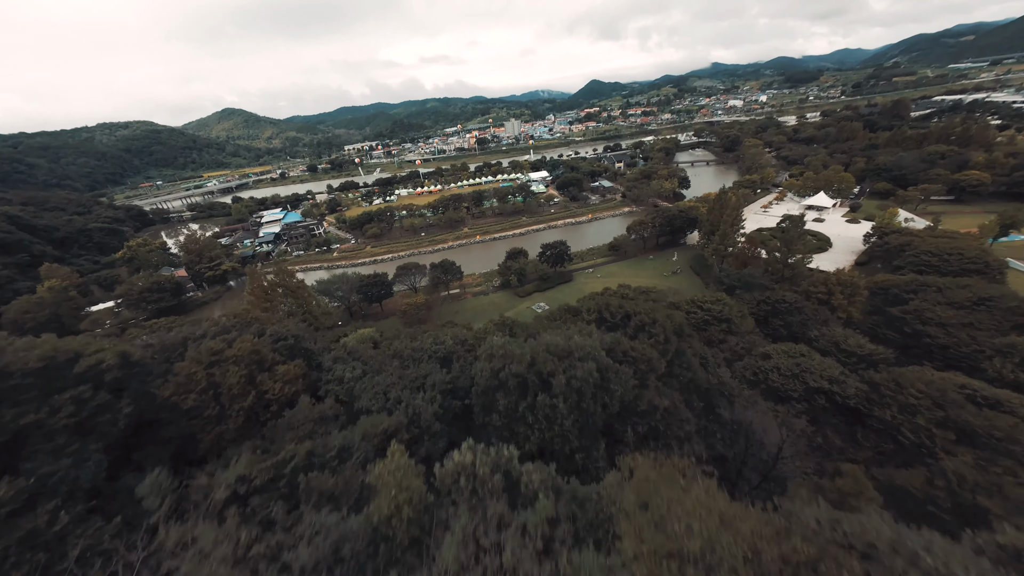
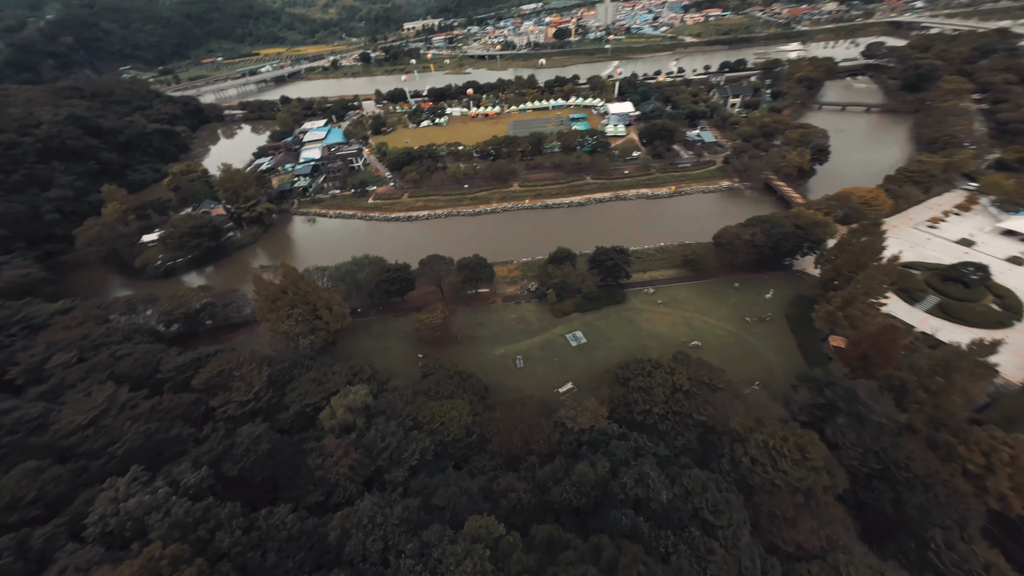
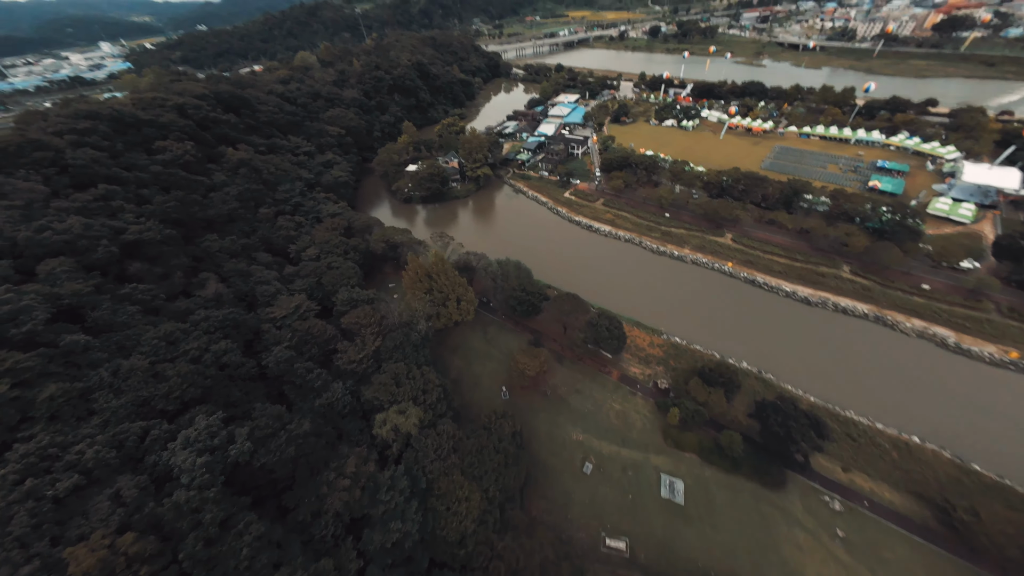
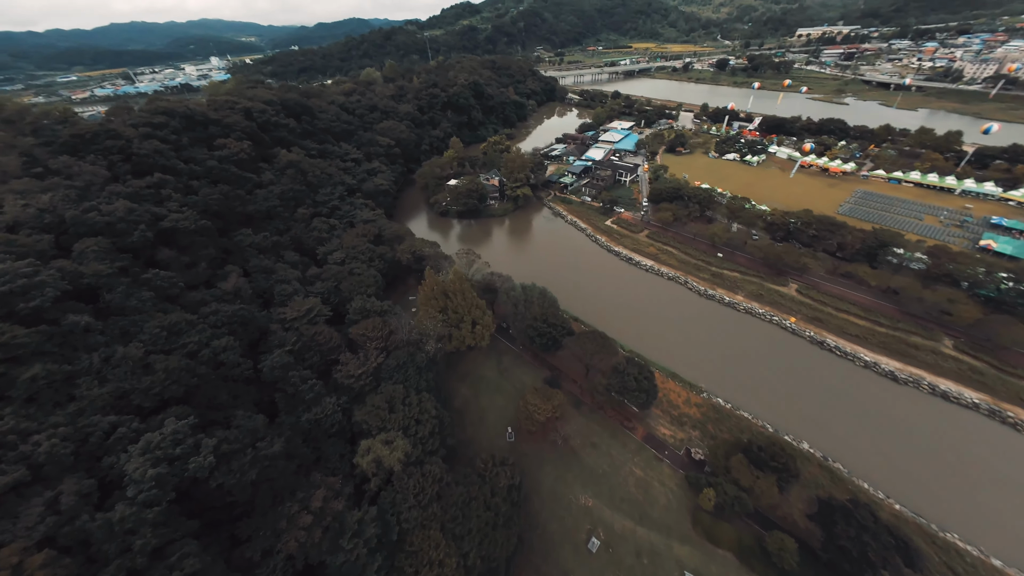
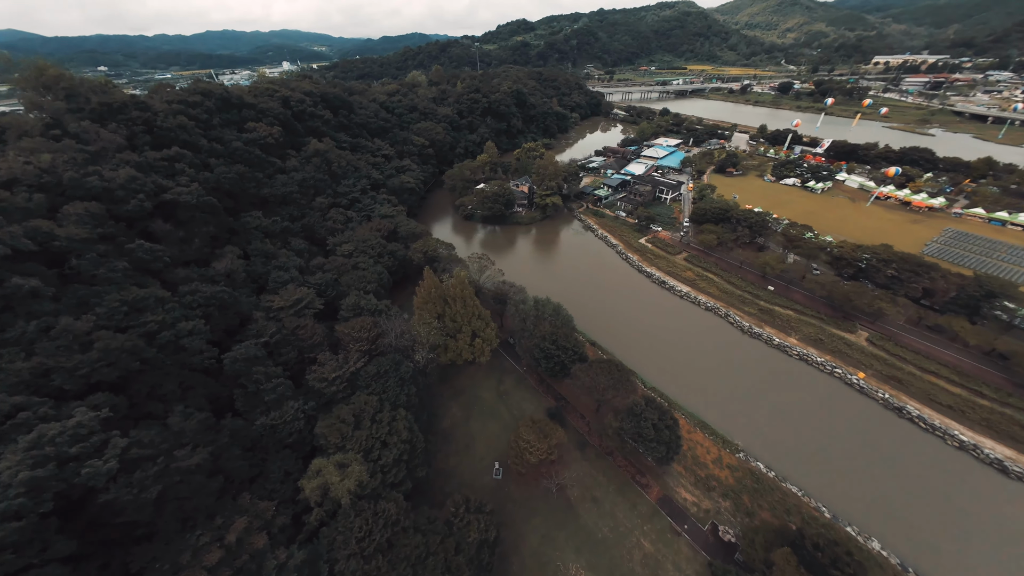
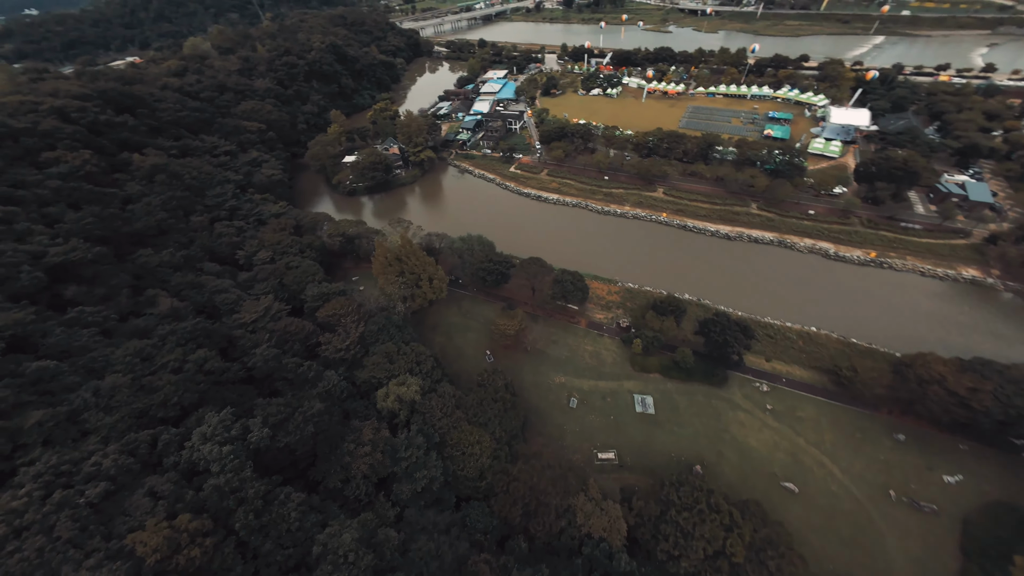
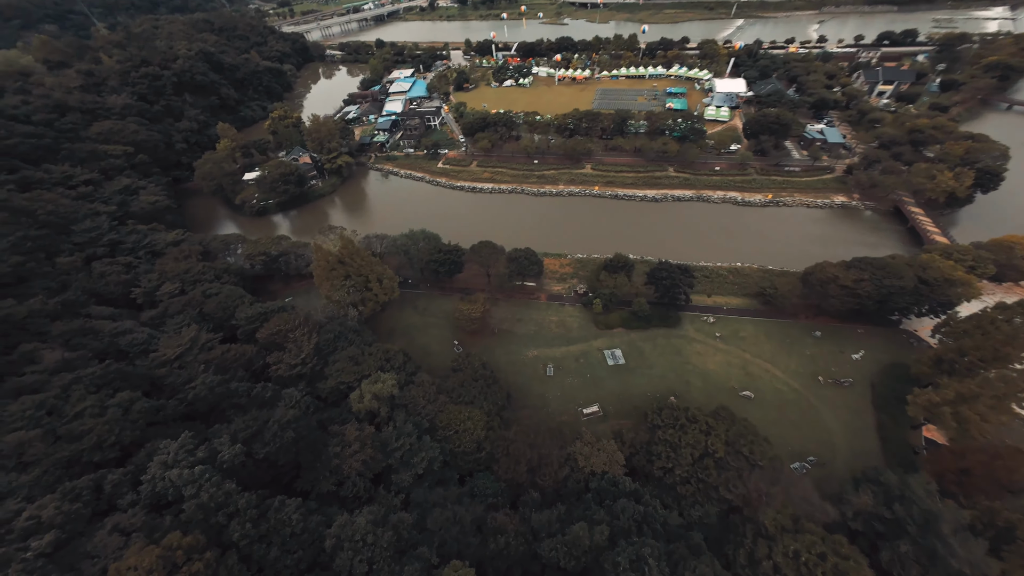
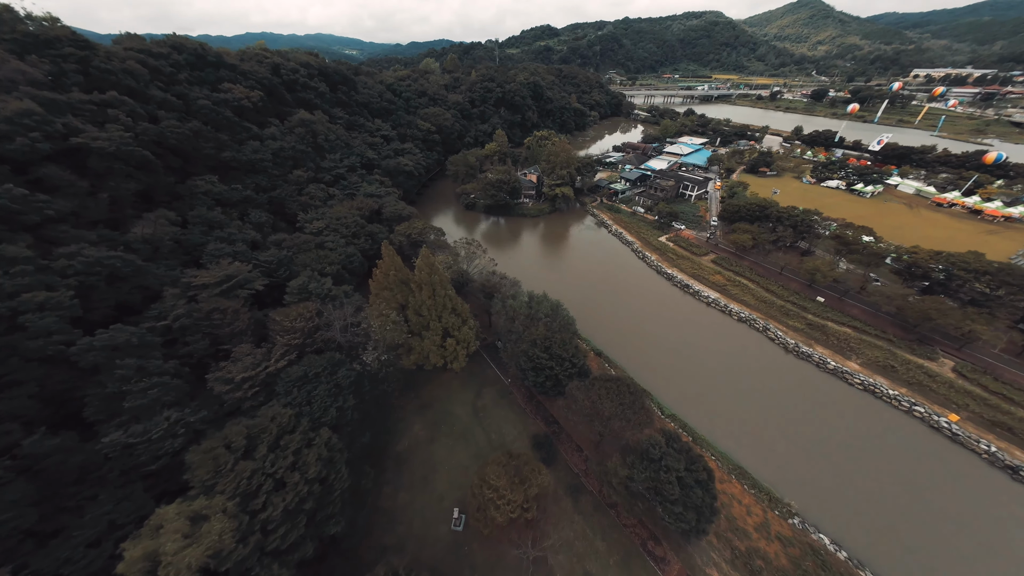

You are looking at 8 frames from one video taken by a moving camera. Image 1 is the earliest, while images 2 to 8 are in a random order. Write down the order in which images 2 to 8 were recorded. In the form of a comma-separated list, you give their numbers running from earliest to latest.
2, 7, 6, 3, 4, 5, 8
